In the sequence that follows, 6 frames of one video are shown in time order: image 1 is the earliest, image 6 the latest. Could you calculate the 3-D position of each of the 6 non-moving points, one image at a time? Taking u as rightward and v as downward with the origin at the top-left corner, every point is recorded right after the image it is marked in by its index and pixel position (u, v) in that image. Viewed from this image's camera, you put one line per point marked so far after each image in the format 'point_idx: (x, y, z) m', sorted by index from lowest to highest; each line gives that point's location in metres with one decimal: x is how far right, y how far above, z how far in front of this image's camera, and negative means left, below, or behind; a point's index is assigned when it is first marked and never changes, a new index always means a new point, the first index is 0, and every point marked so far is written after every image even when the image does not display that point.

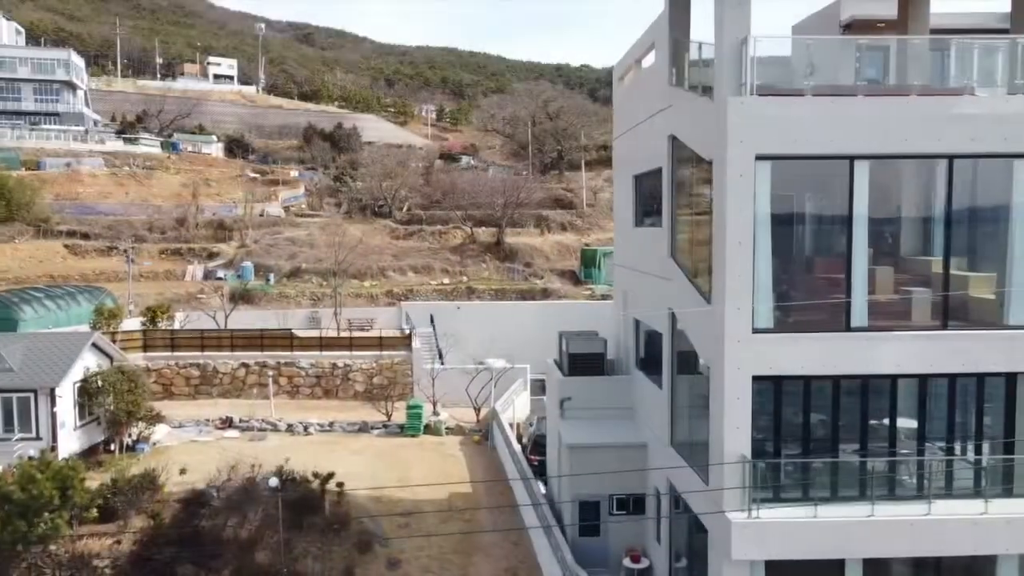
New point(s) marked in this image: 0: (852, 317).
0: (+8.3, -0.7, +11.3) m
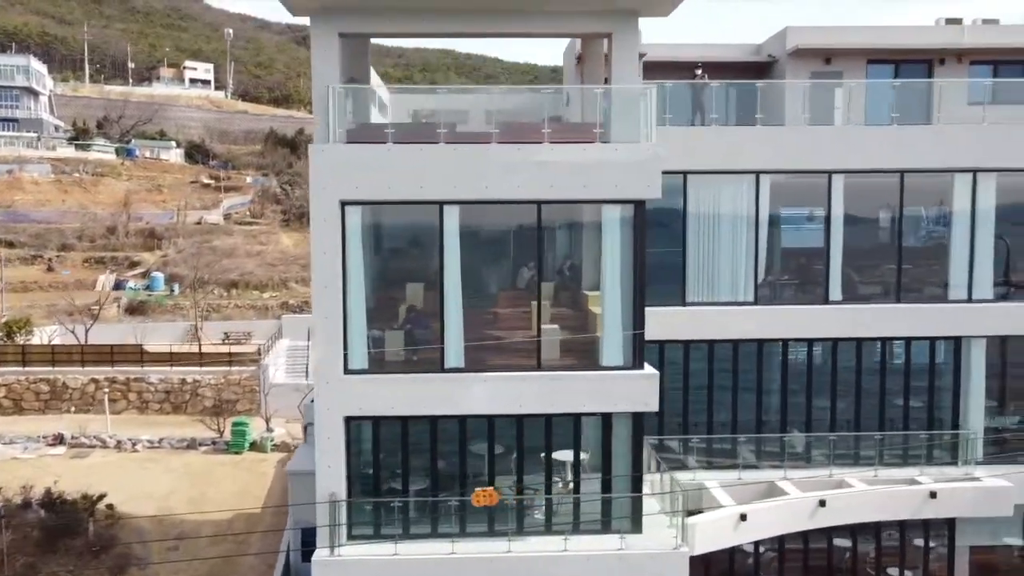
0: (-1.7, -1.8, +11.6) m
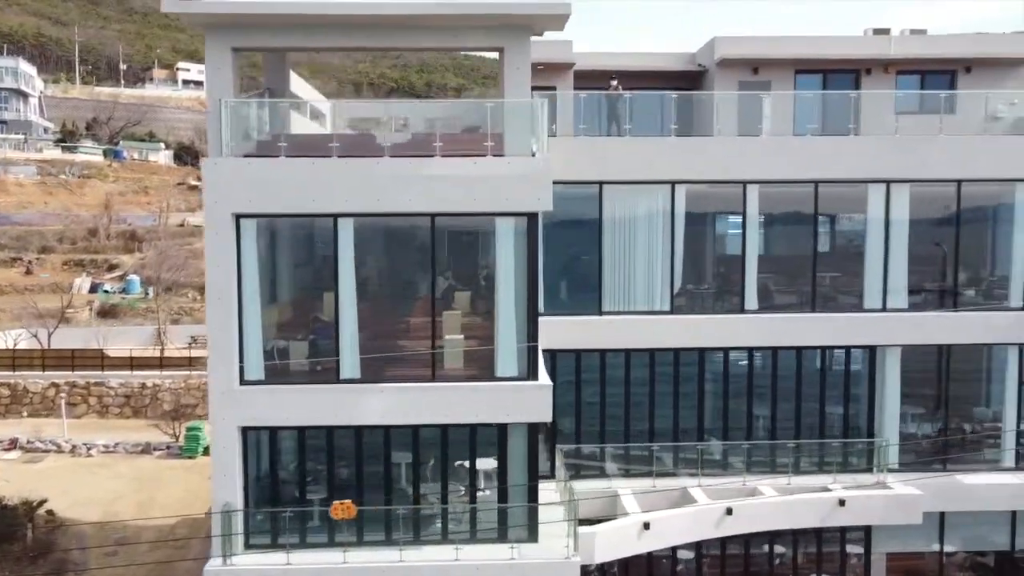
0: (-4.3, -2.1, +11.8) m
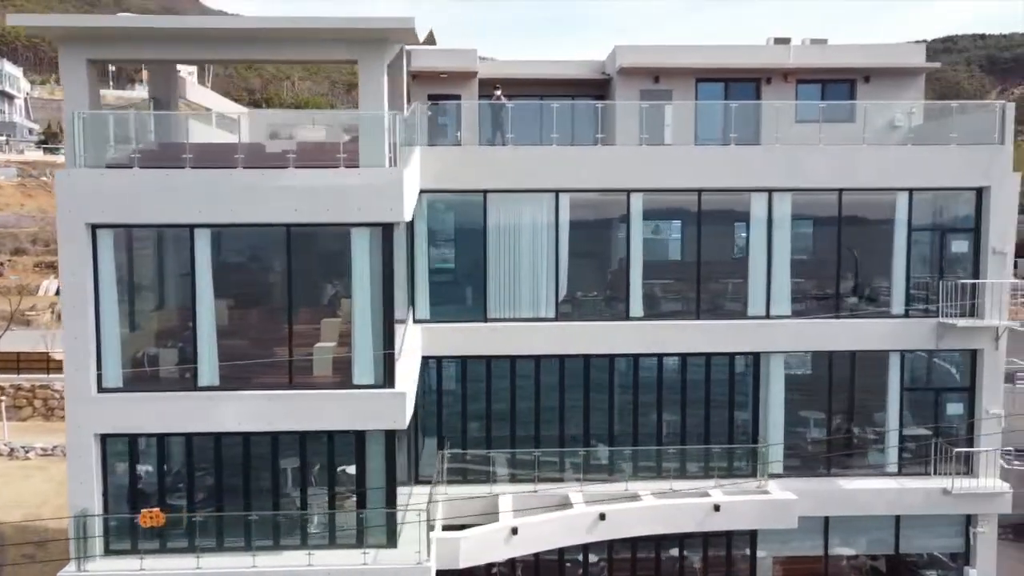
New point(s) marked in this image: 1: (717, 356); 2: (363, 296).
0: (-8.1, -2.3, +11.9) m
1: (+6.9, -2.3, +15.5) m
2: (-3.8, -0.2, +11.9) m
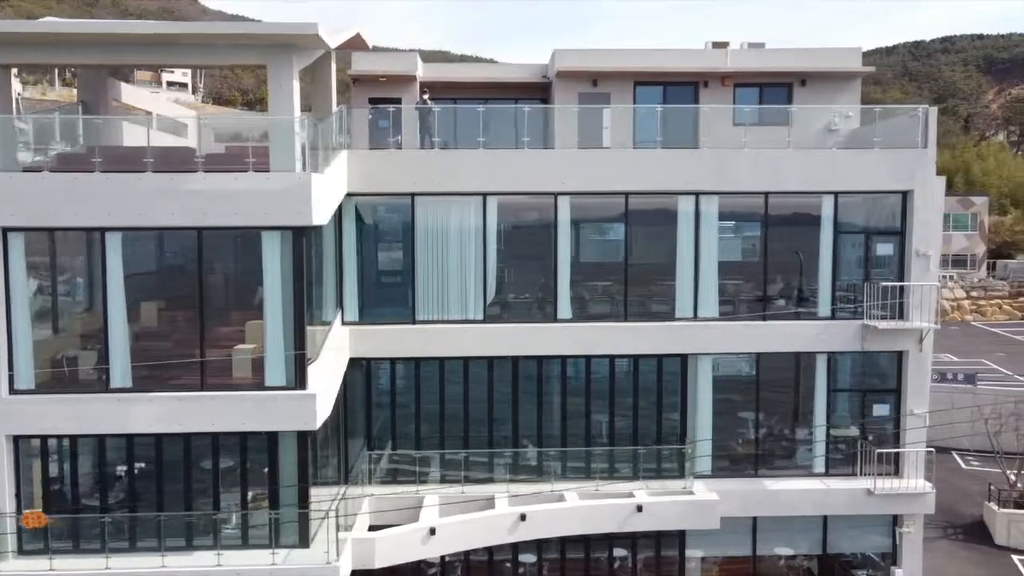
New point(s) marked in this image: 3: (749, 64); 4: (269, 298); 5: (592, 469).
0: (-10.4, -2.4, +12.0) m
1: (+4.5, -2.3, +15.6) m
2: (-6.2, -0.2, +12.0) m
3: (+9.3, +8.8, +18.1) m
4: (-6.4, -0.3, +12.1) m
5: (+2.6, -6.0, +15.3) m
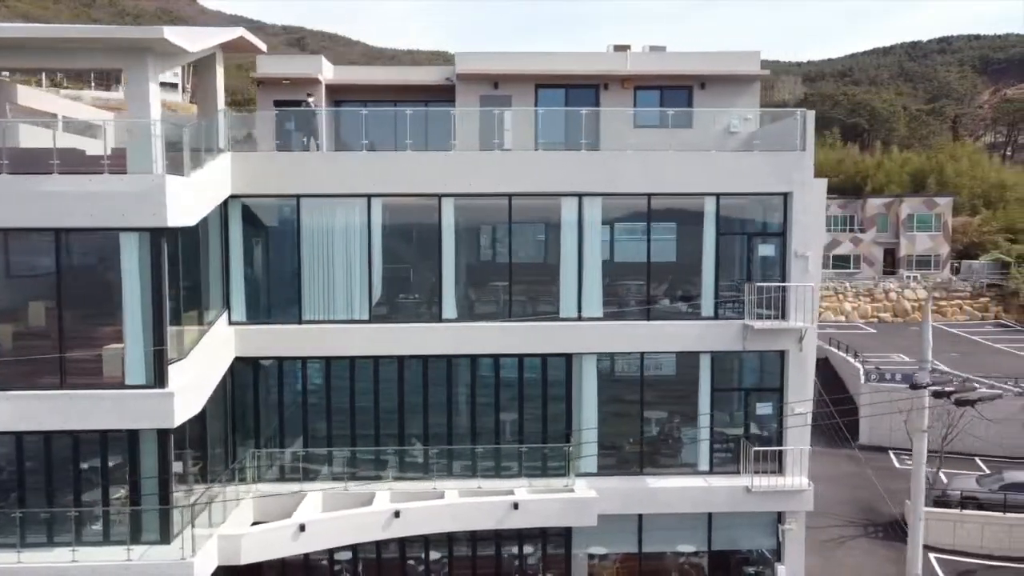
0: (-14.3, -2.4, +12.2) m
1: (+0.7, -2.4, +15.8) m
2: (-10.0, -0.3, +12.2) m
3: (+5.5, +8.8, +18.3) m
4: (-10.2, -0.3, +12.2) m
5: (-1.3, -6.1, +15.5) m
